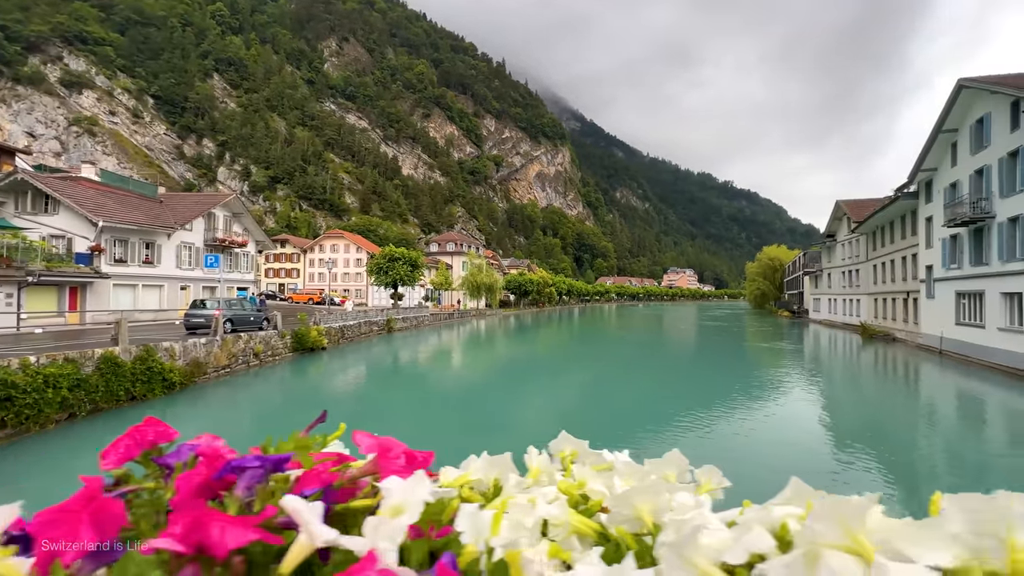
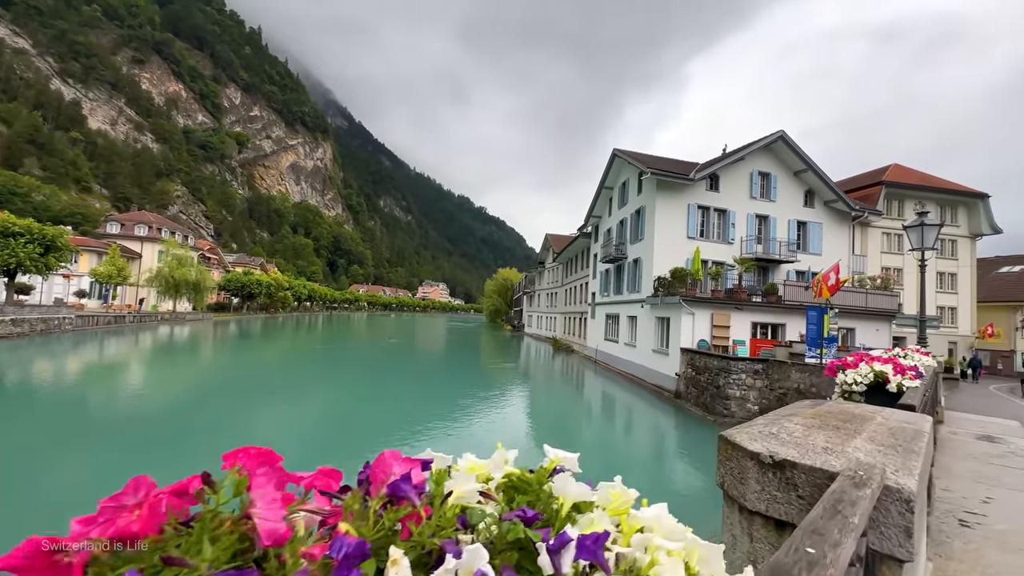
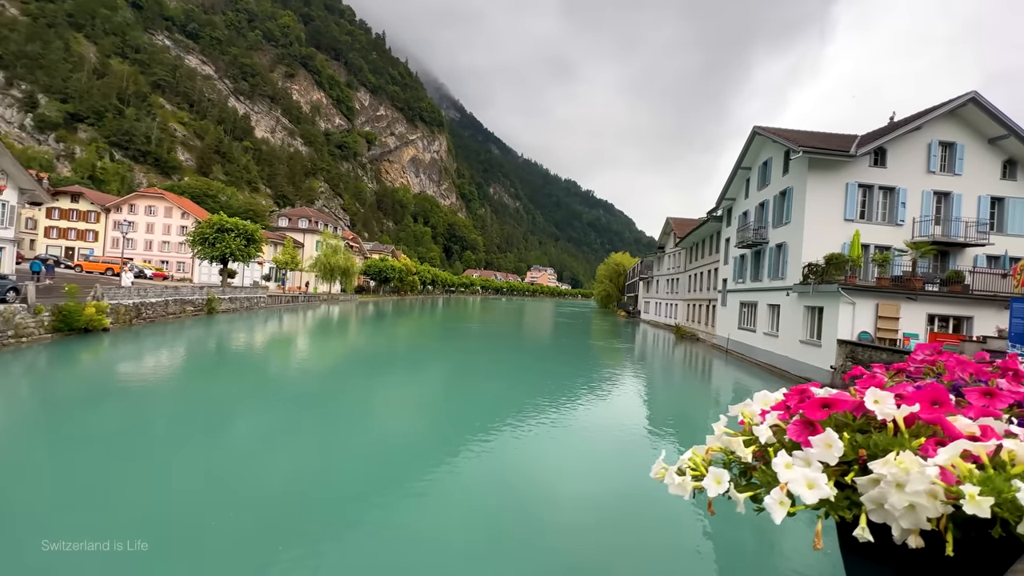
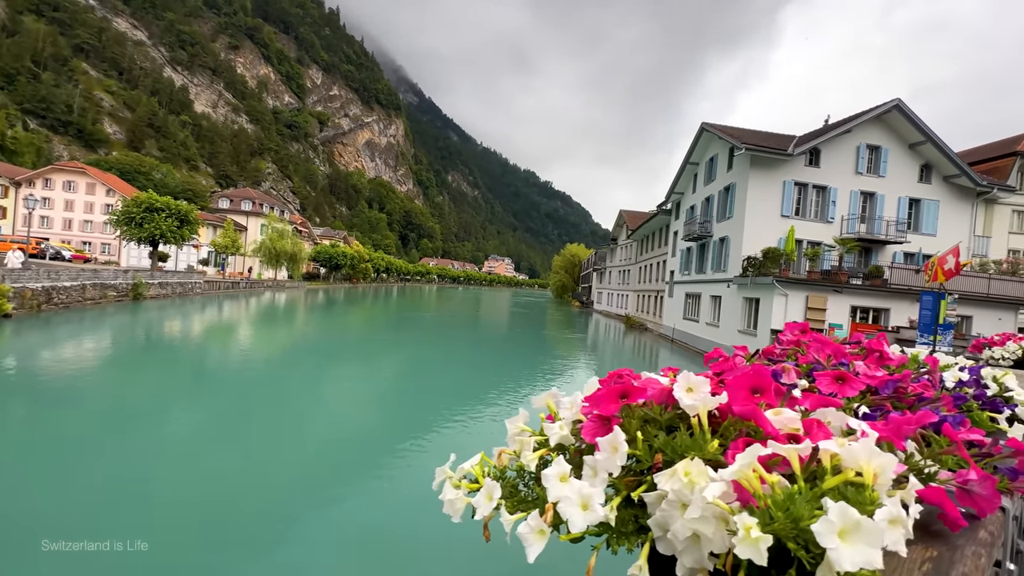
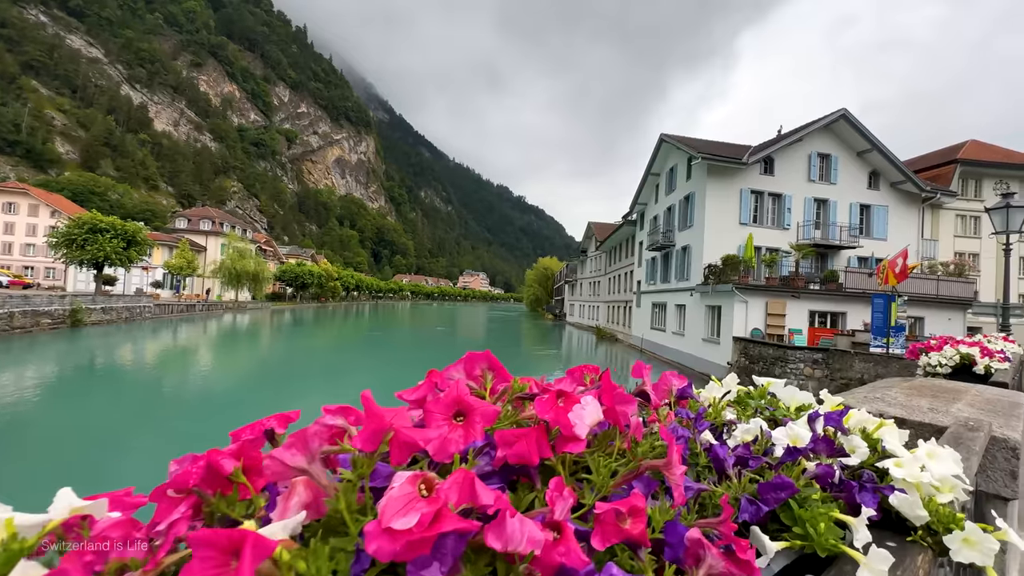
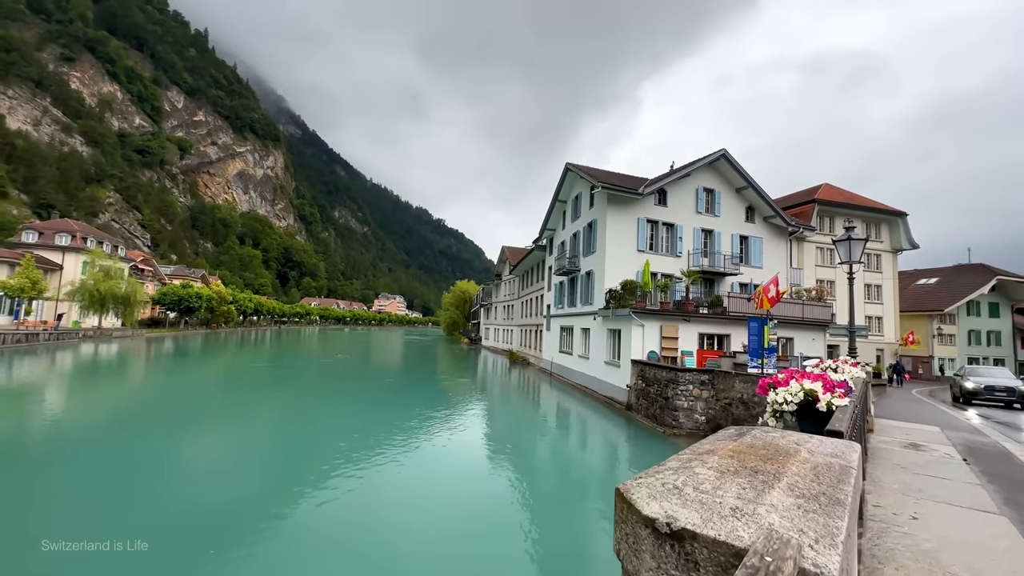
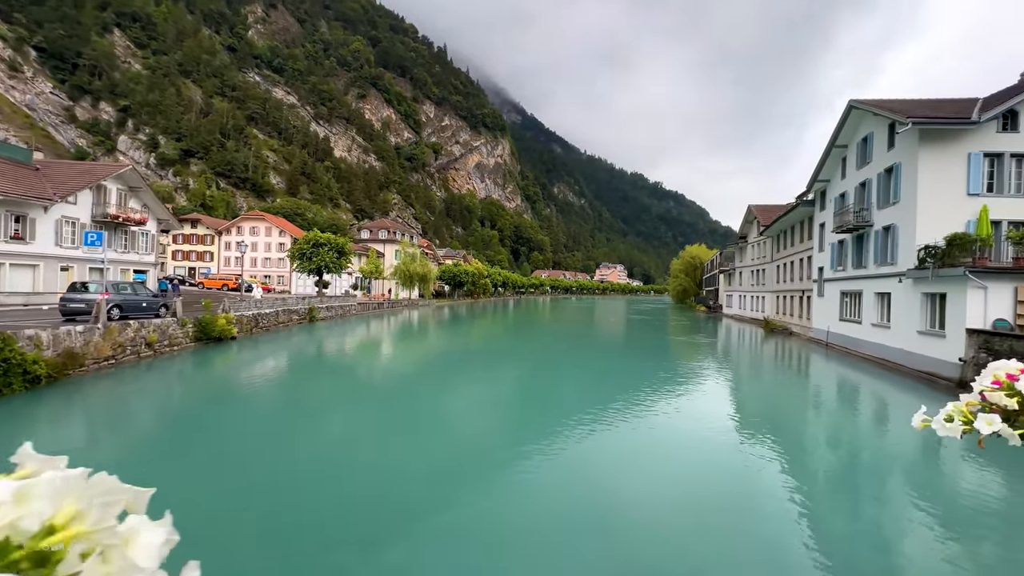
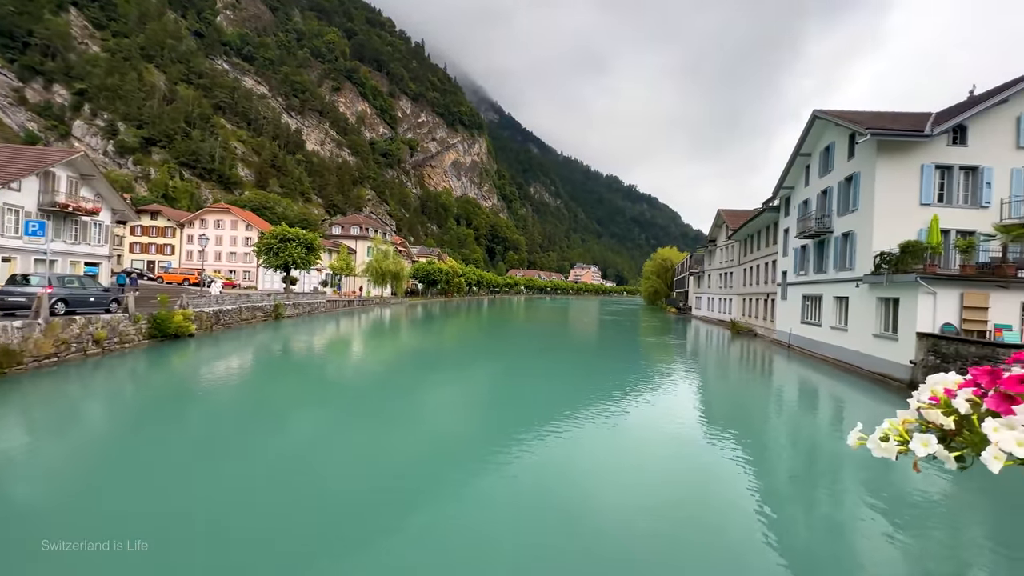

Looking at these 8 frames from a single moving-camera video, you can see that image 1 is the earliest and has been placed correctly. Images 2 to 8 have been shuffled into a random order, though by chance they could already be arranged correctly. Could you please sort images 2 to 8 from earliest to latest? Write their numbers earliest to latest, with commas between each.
7, 8, 3, 4, 5, 2, 6
